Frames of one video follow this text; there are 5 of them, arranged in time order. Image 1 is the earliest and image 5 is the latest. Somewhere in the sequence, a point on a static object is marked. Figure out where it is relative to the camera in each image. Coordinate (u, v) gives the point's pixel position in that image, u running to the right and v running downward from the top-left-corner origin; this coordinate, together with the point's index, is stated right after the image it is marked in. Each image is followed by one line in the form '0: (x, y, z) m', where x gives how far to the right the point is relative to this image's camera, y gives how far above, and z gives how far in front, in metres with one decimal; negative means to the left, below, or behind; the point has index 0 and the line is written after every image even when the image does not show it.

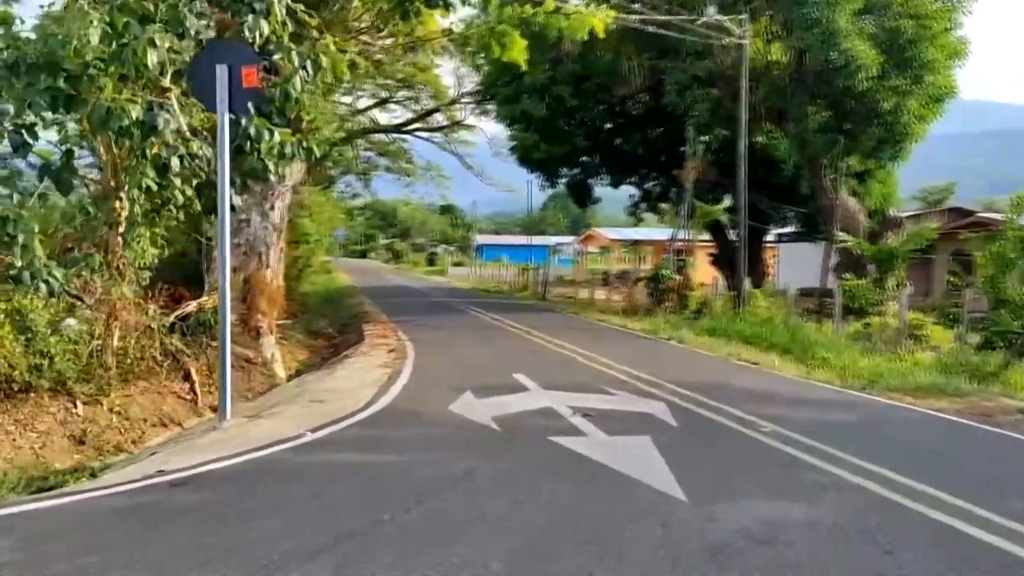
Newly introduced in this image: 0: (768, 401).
0: (+3.3, -1.5, +11.9) m
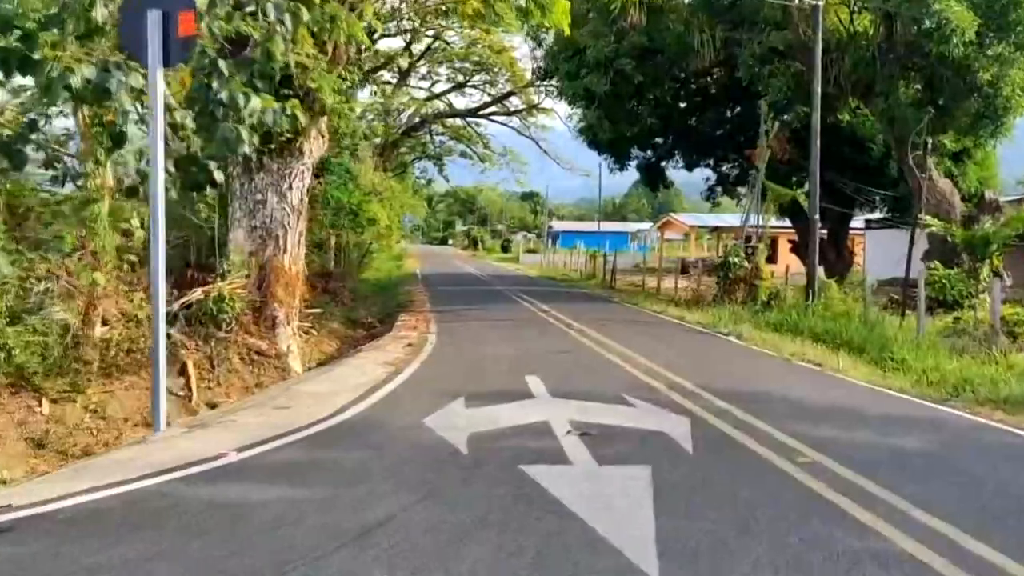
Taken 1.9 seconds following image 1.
0: (+3.2, -1.4, +9.8) m
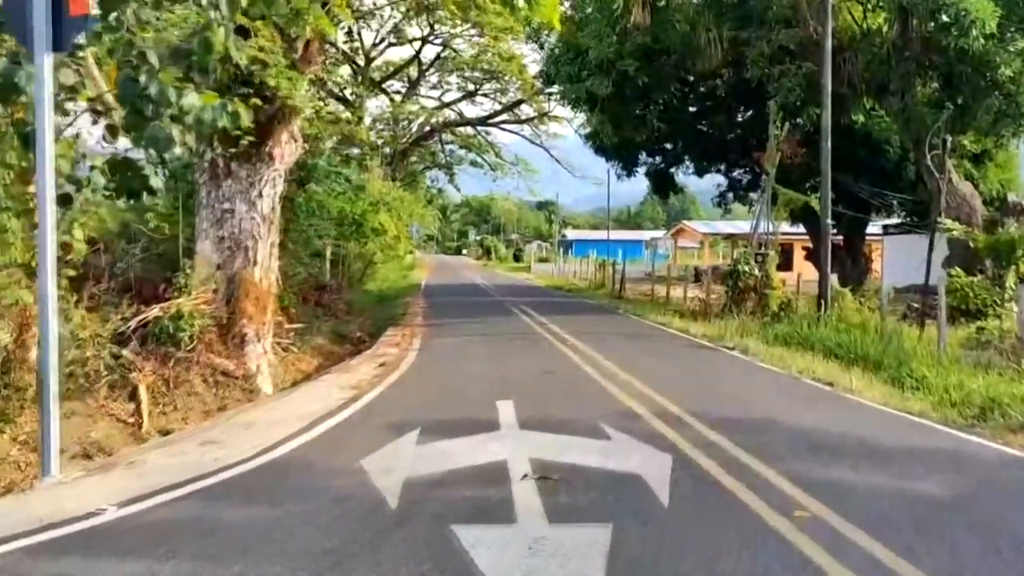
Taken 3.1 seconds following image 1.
0: (+2.8, -1.5, +8.4) m
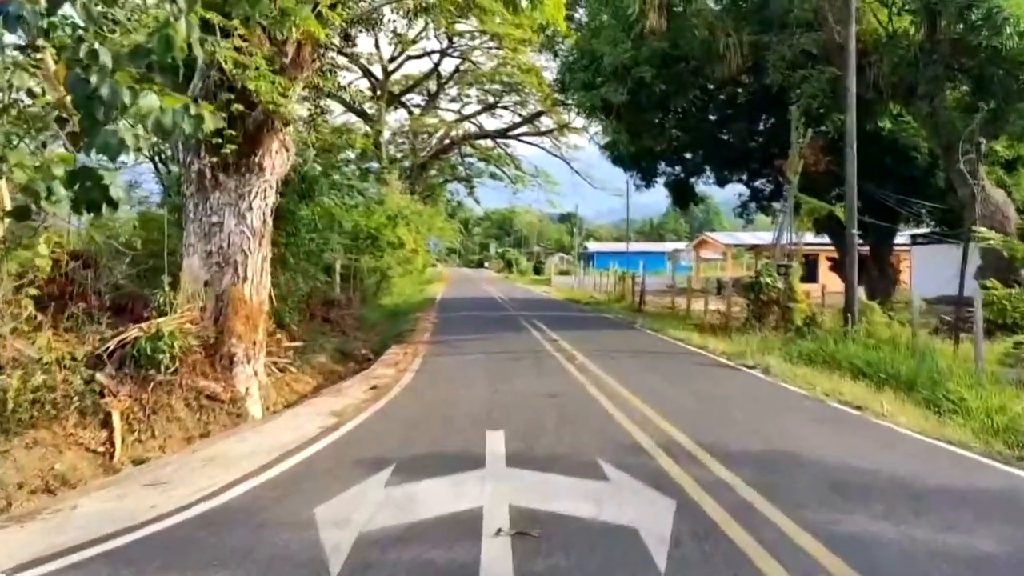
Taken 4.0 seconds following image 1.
0: (+2.7, -1.6, +7.3) m
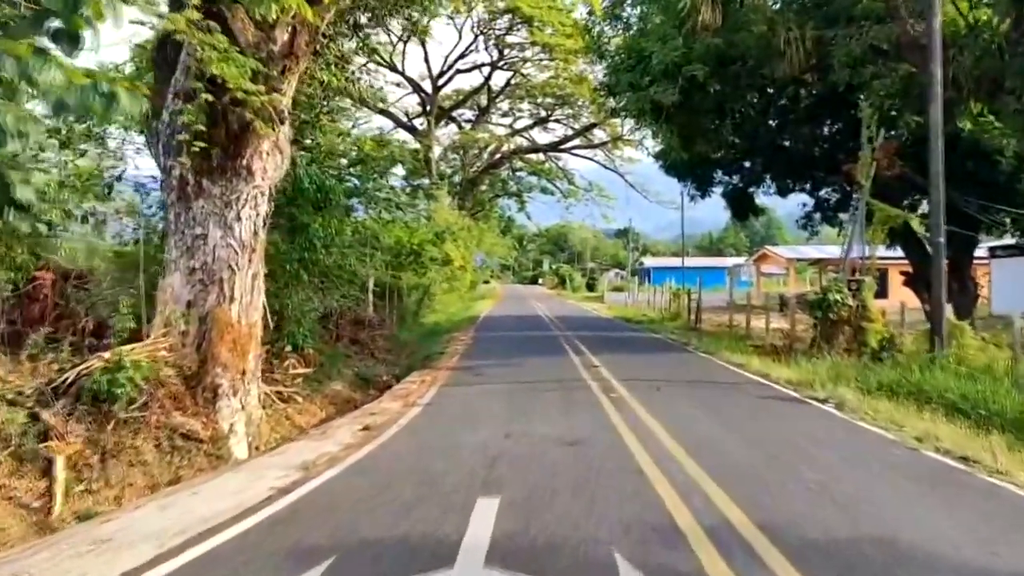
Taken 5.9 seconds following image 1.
0: (+2.5, -1.8, +4.9) m
